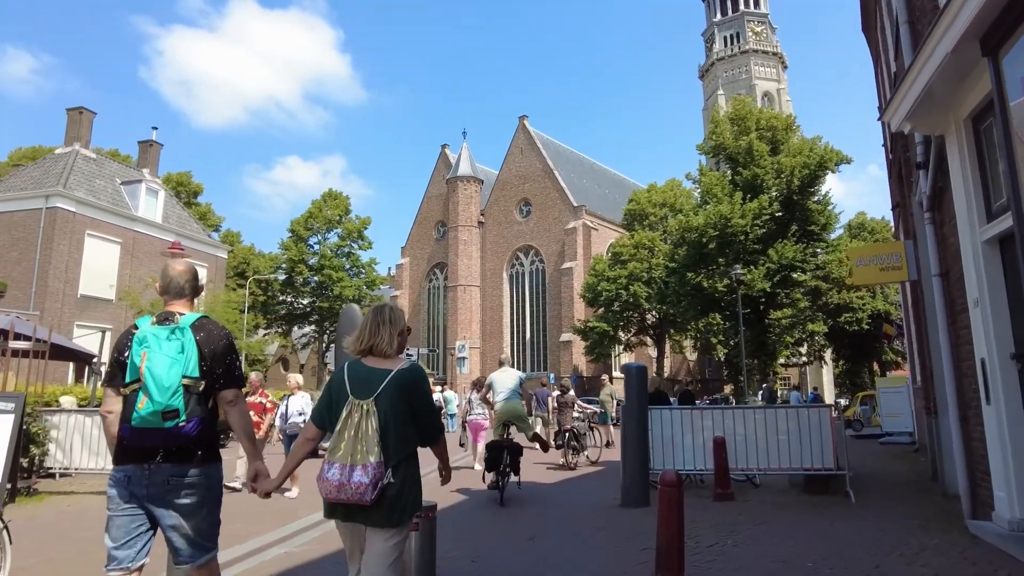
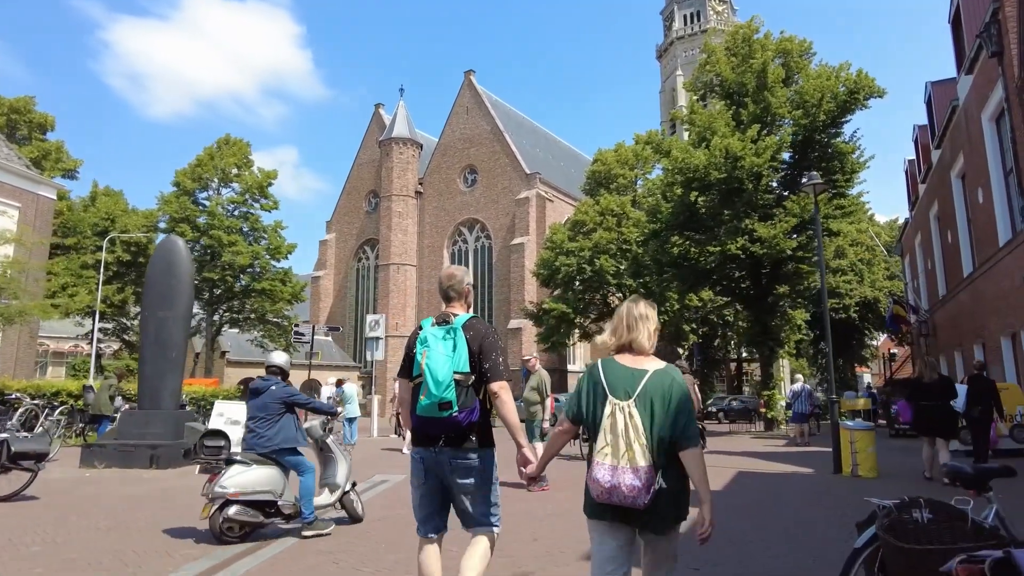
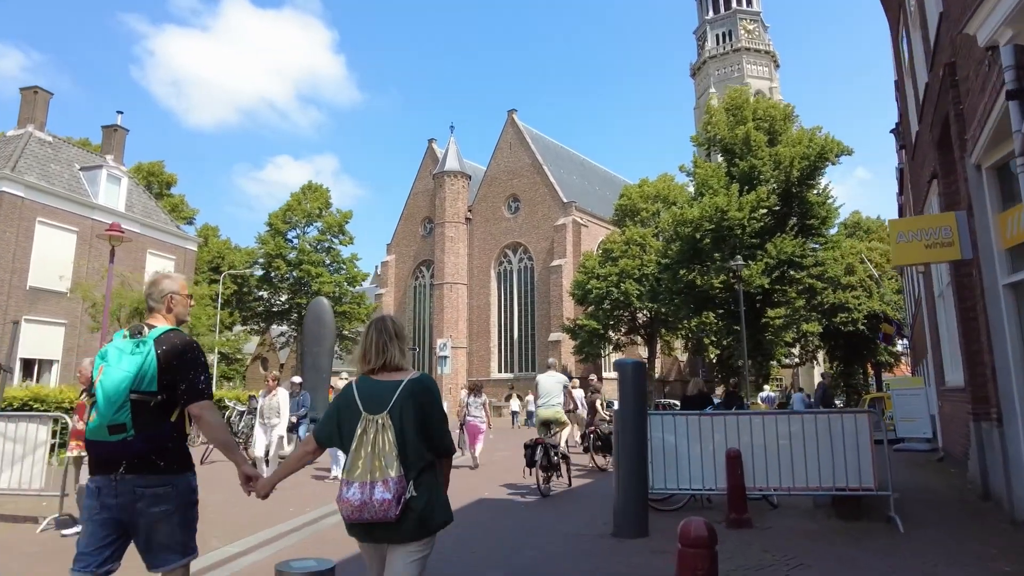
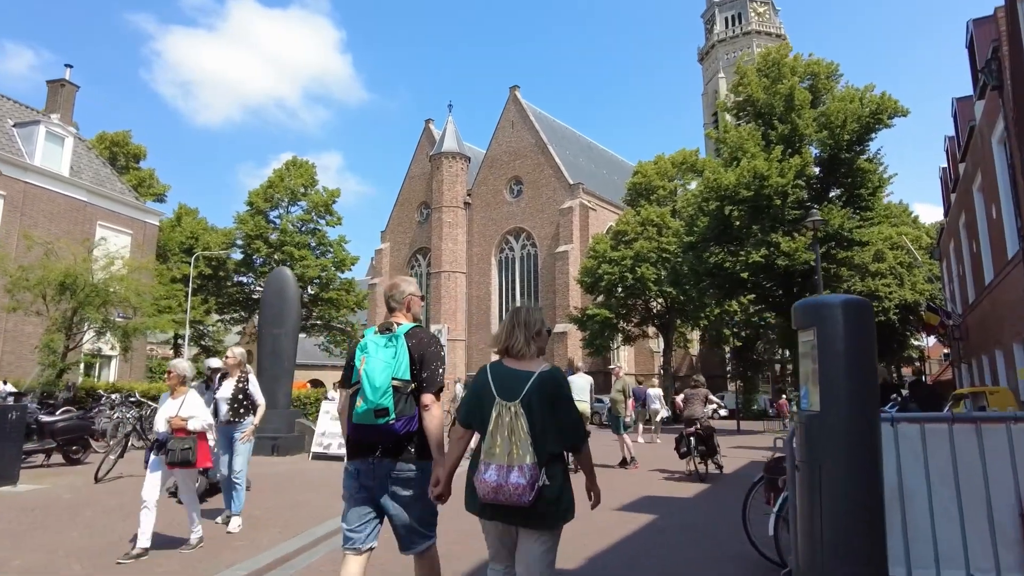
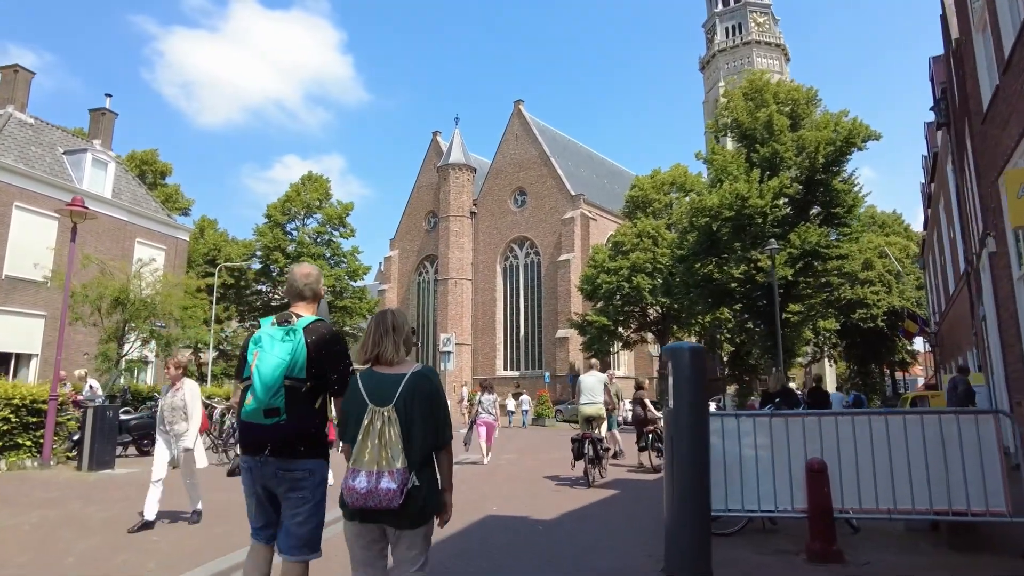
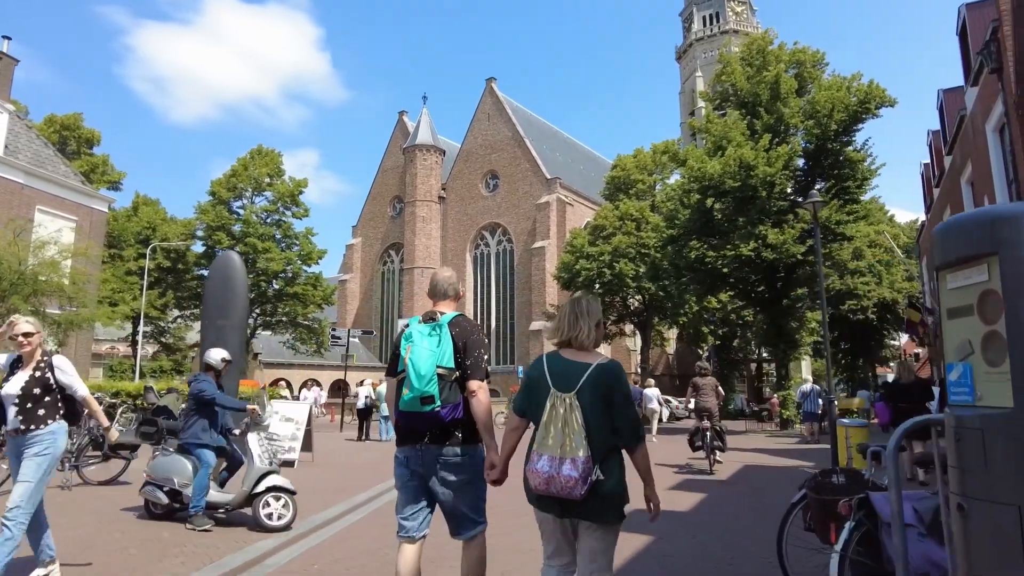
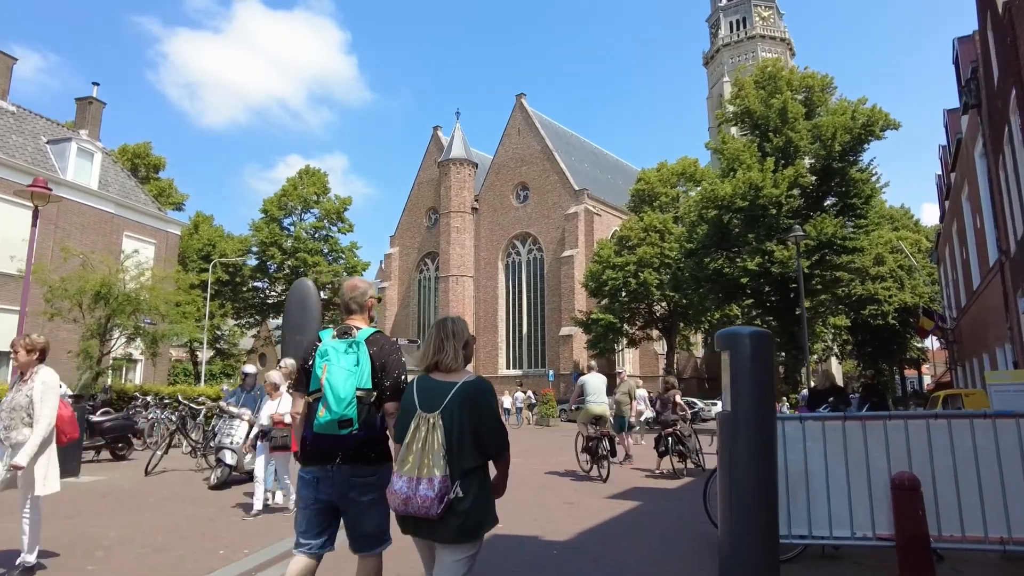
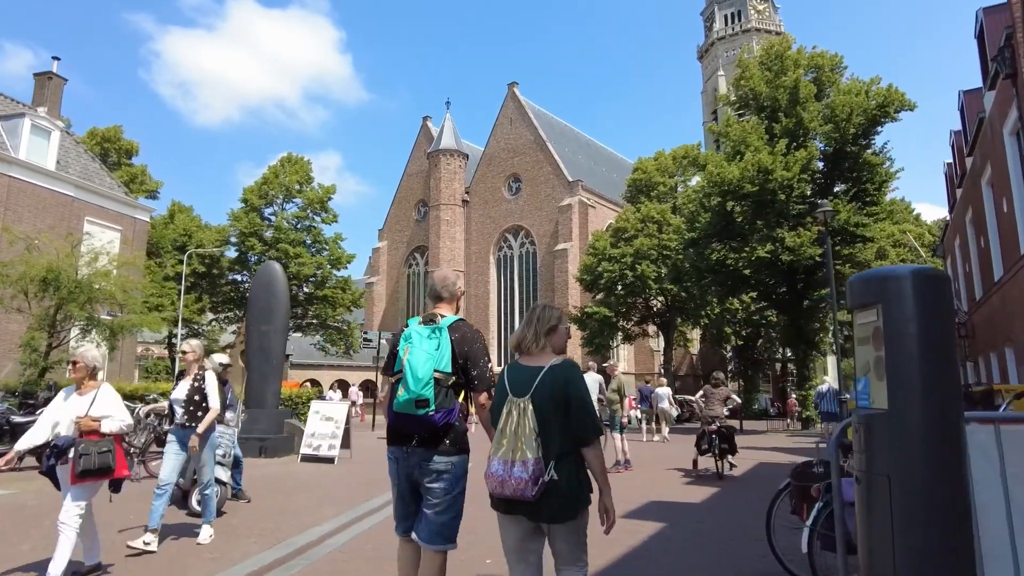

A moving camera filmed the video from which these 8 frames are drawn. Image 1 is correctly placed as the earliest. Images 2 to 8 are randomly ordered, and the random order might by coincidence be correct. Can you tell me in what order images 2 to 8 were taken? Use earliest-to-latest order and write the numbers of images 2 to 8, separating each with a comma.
3, 5, 7, 4, 8, 6, 2
